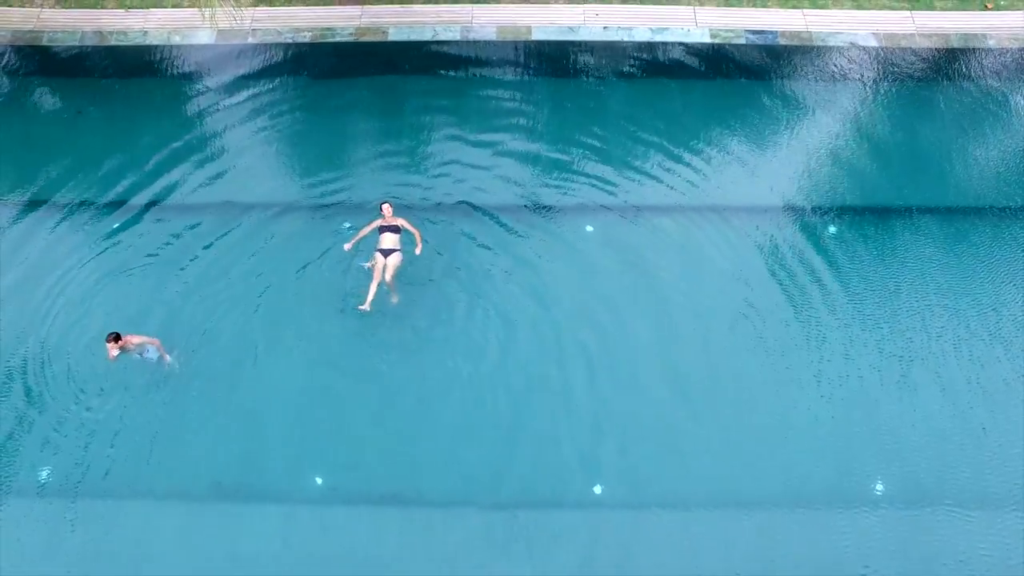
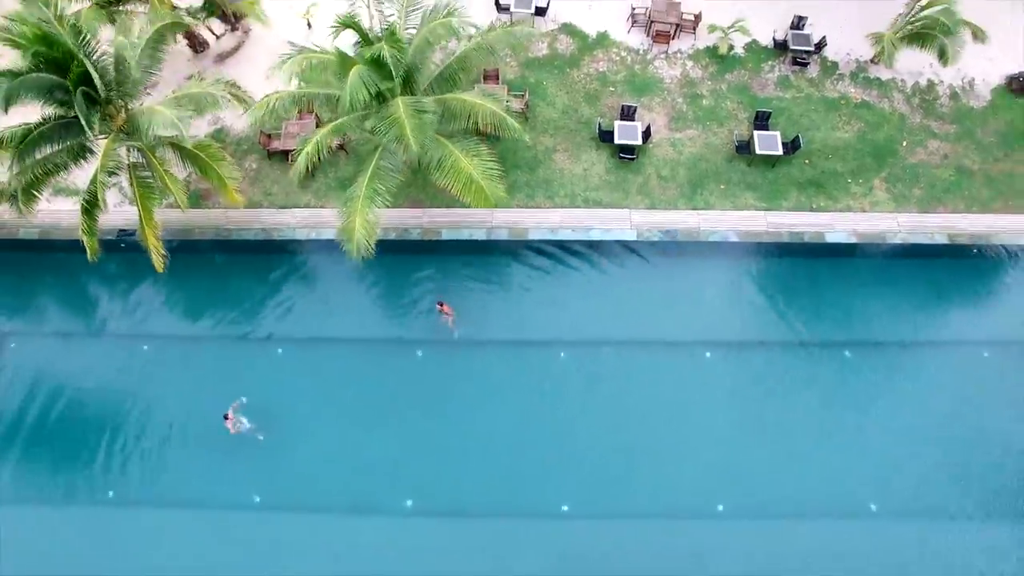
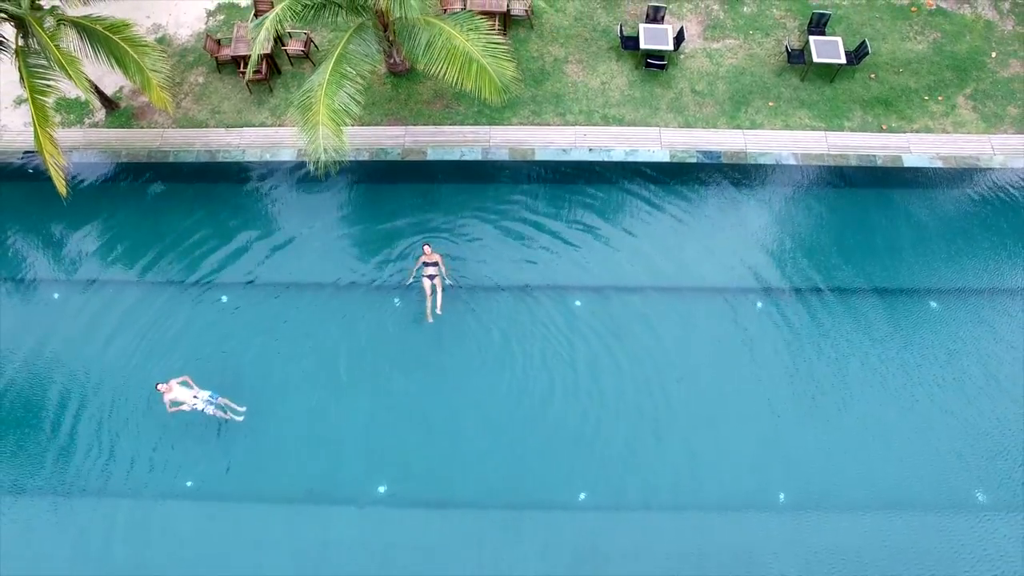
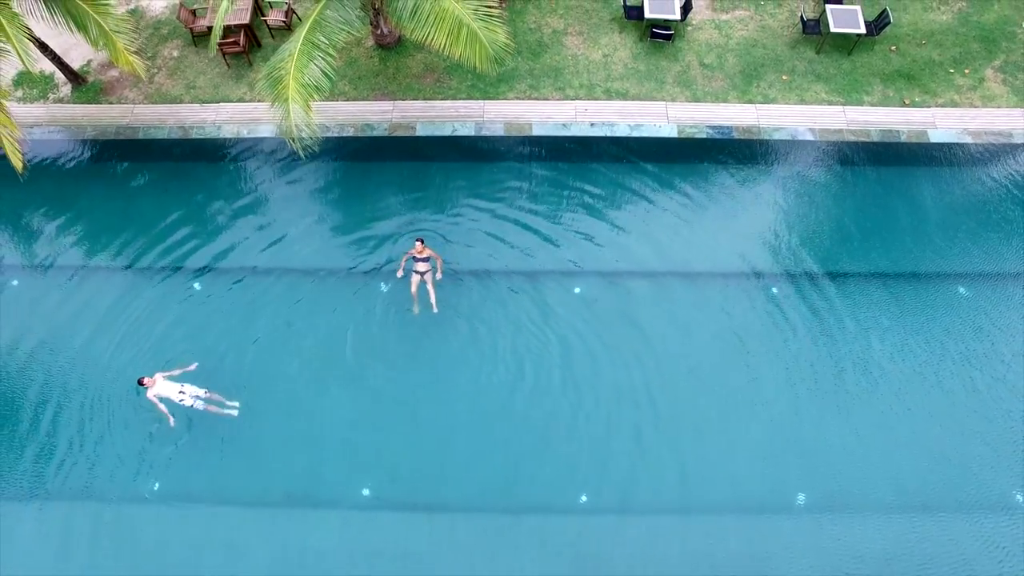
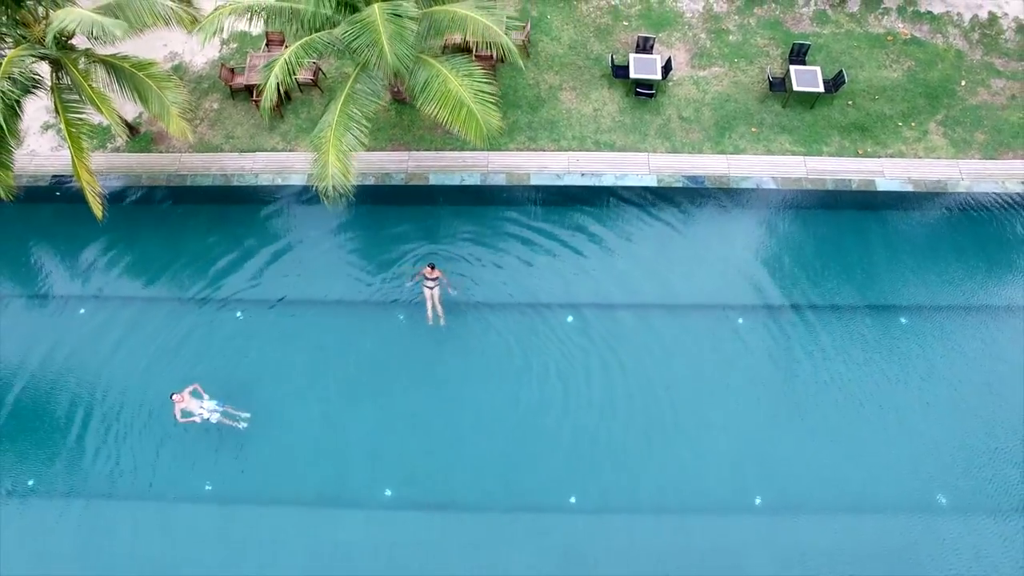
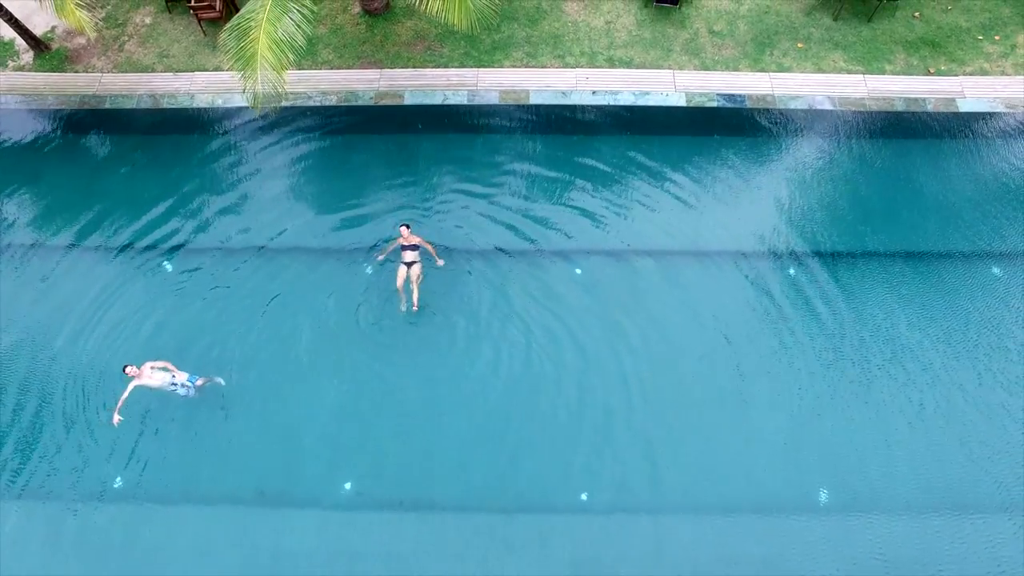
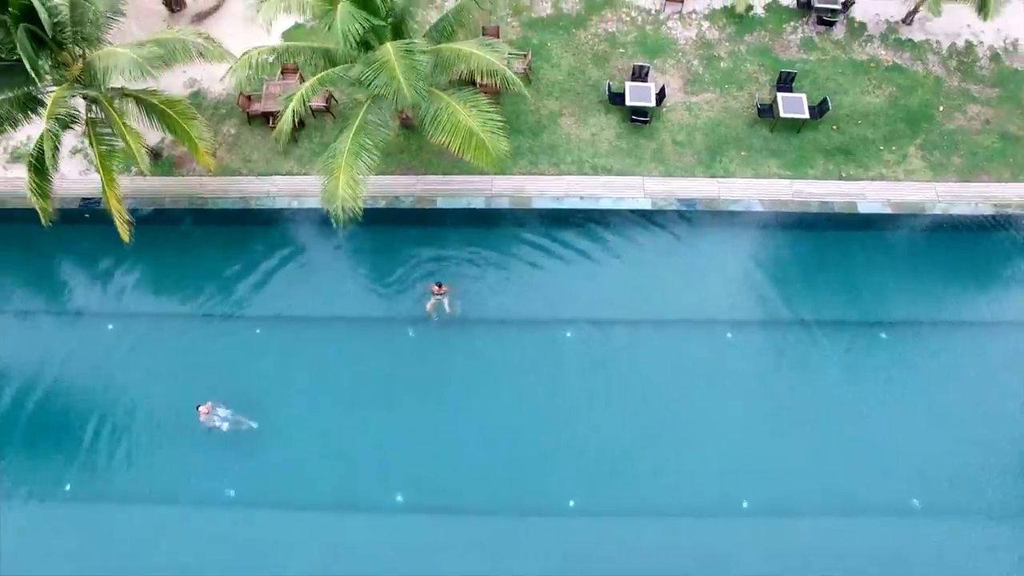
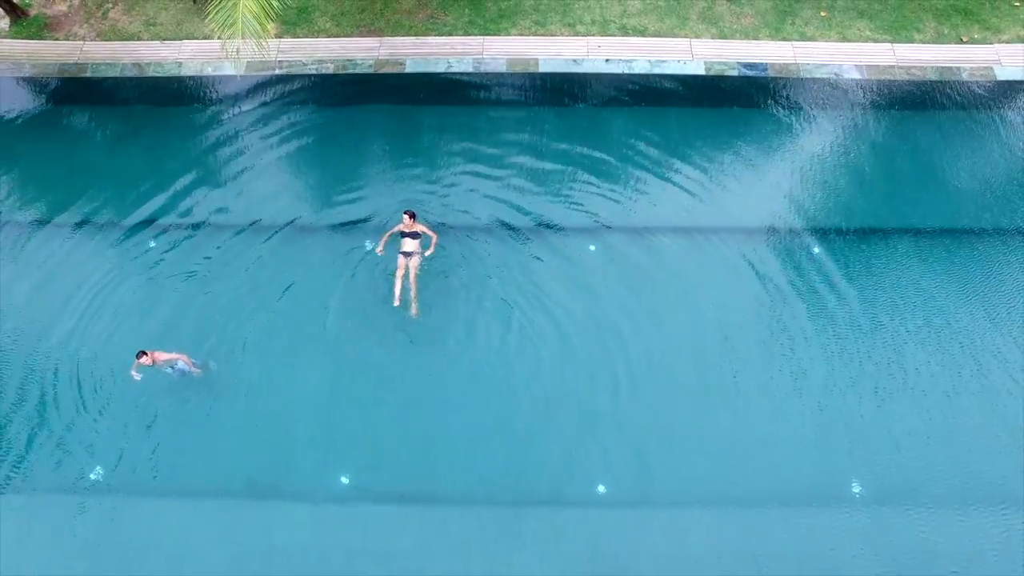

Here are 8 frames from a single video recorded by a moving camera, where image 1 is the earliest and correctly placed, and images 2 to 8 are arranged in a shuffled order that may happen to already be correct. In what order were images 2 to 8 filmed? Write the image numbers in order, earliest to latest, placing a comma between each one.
8, 6, 4, 3, 5, 7, 2
